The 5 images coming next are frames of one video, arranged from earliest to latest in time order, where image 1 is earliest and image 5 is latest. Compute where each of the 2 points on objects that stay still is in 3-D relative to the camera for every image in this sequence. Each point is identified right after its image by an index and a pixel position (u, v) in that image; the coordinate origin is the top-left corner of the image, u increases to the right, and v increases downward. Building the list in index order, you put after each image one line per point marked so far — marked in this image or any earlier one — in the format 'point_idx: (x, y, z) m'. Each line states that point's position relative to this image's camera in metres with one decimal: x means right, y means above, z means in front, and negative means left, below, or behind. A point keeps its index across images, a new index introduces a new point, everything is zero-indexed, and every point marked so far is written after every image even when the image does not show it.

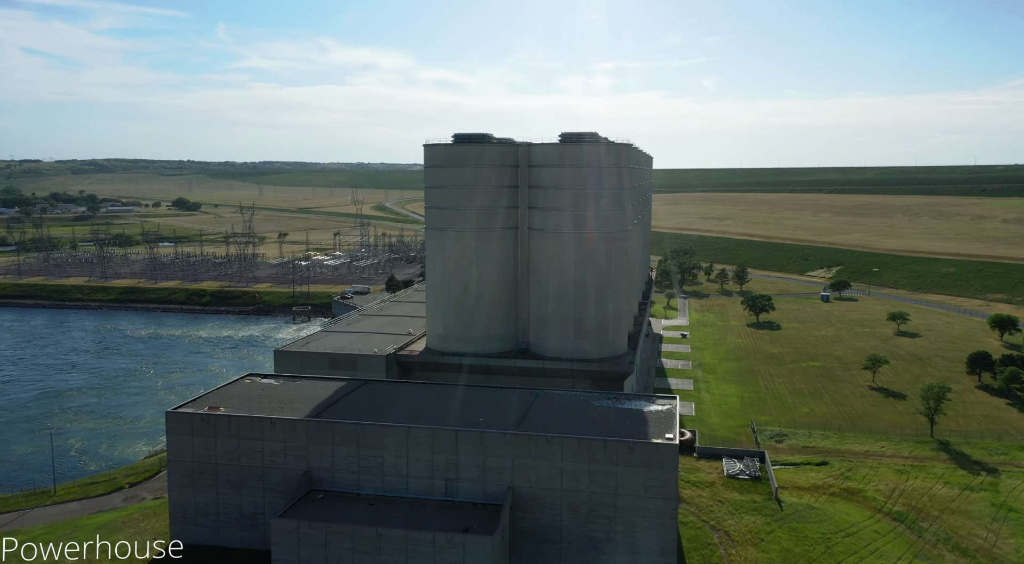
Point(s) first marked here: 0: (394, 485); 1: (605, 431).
0: (-2.6, -4.7, +18.3) m
1: (+2.1, -3.4, +18.5) m
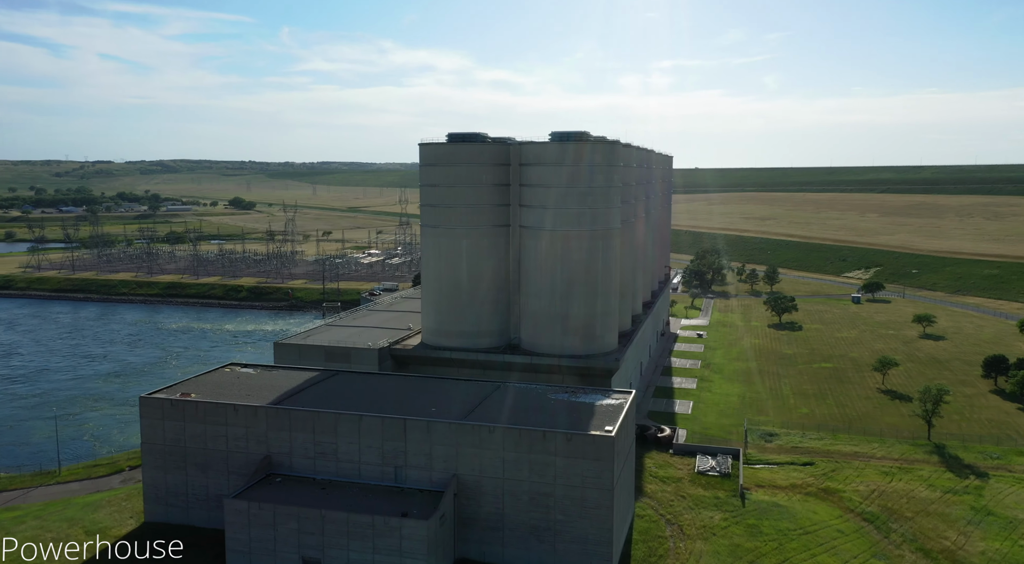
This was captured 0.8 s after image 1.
0: (-3.9, -4.5, +19.2) m
1: (+0.8, -3.3, +19.0) m
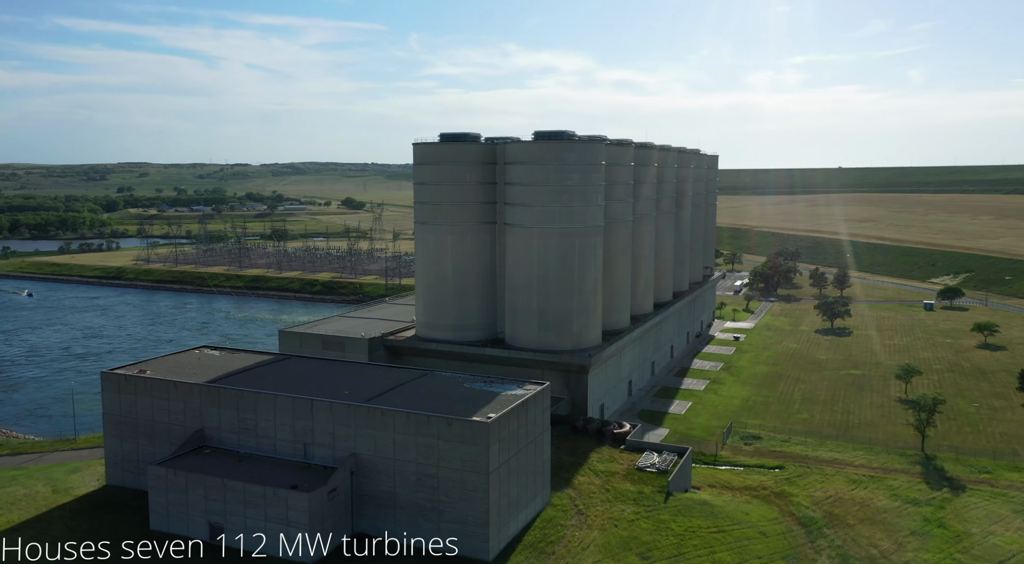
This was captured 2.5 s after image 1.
0: (-6.4, -4.3, +20.9) m
1: (-1.7, -3.1, +20.0) m
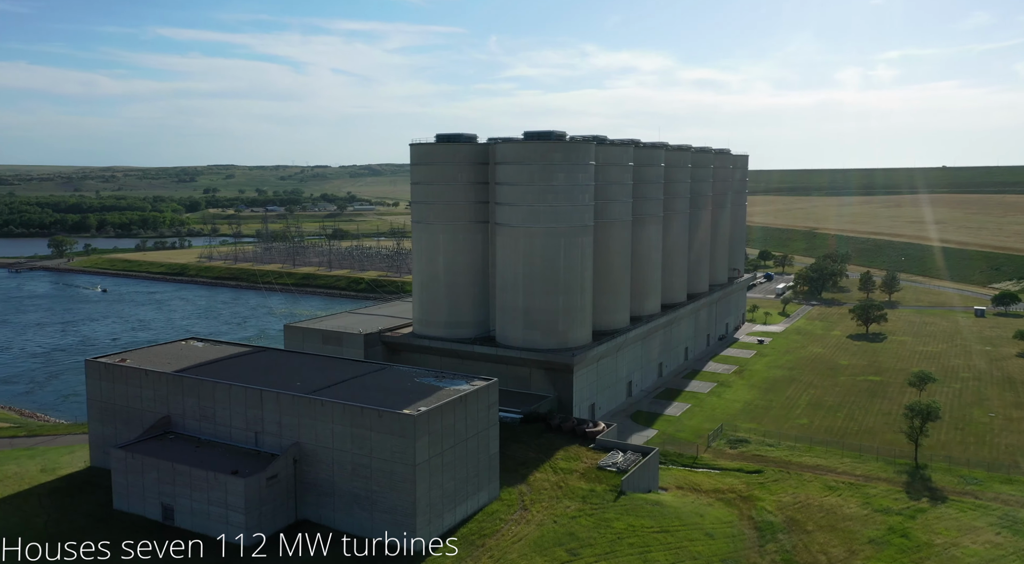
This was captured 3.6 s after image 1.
0: (-7.9, -4.1, +21.9) m
1: (-3.3, -3.0, +20.7) m
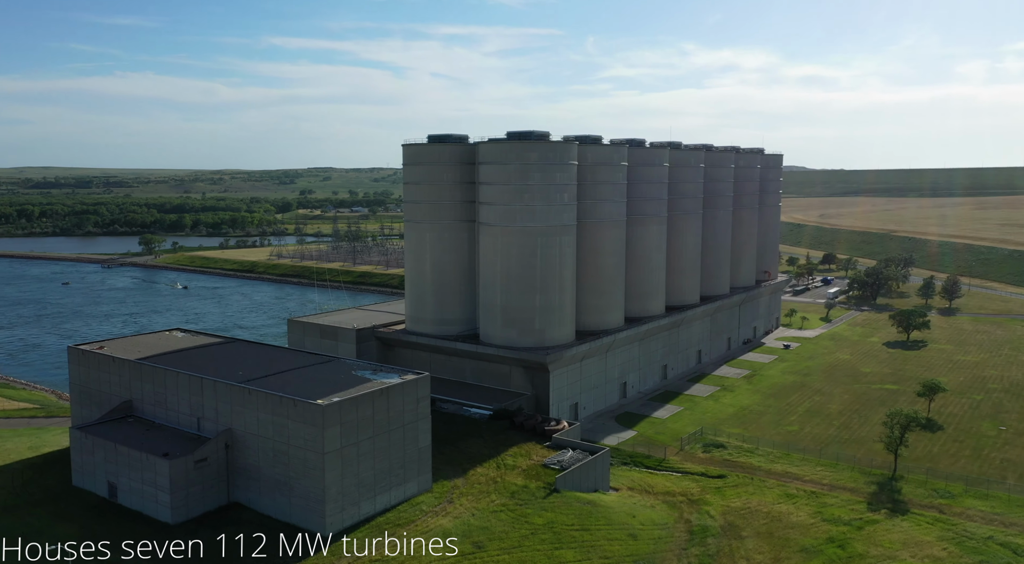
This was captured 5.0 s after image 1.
0: (-9.8, -3.9, +23.3) m
1: (-5.4, -2.9, +21.5) m
